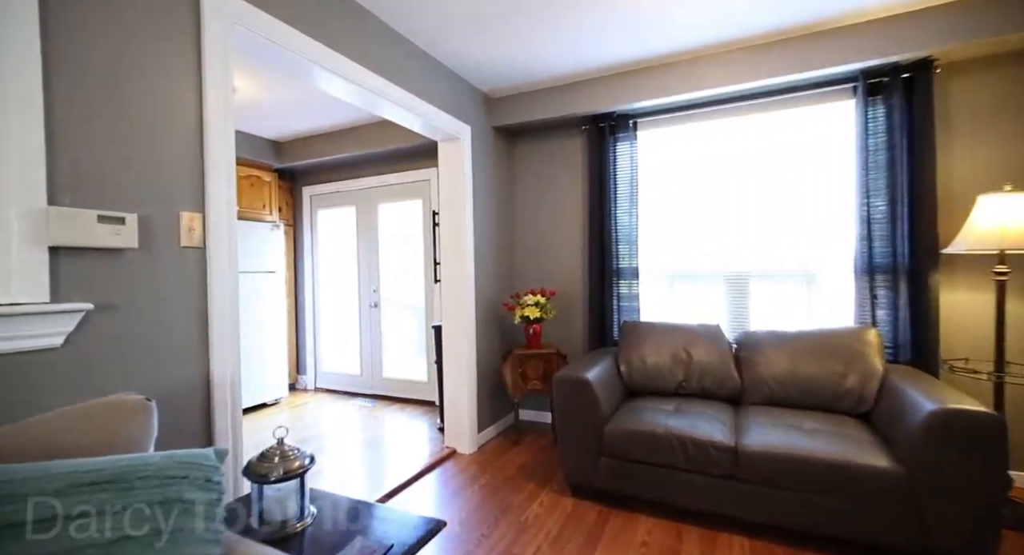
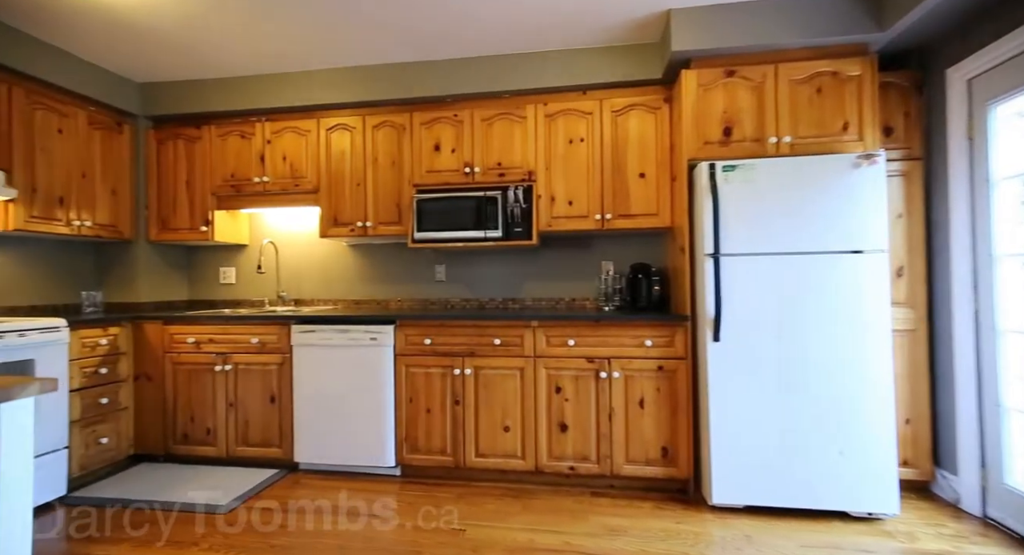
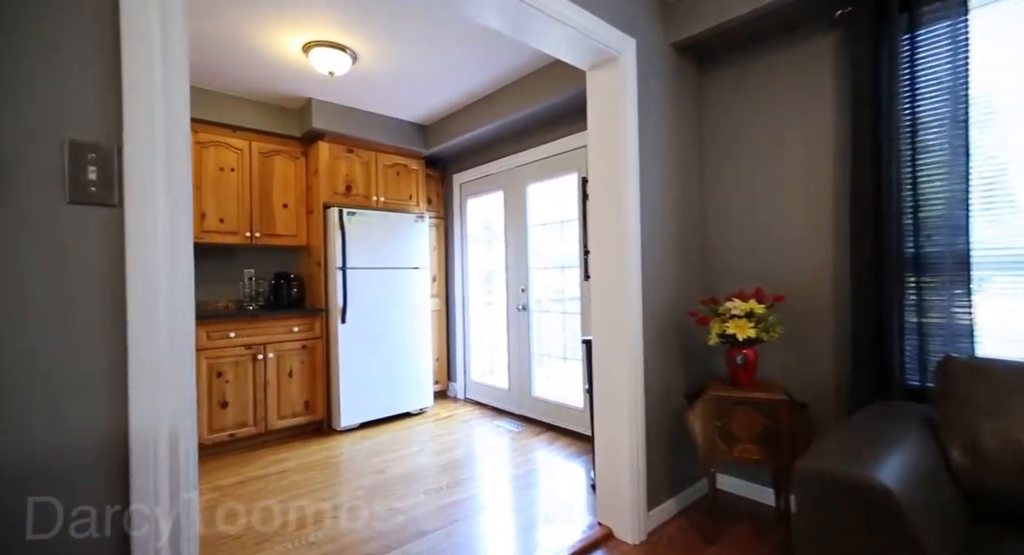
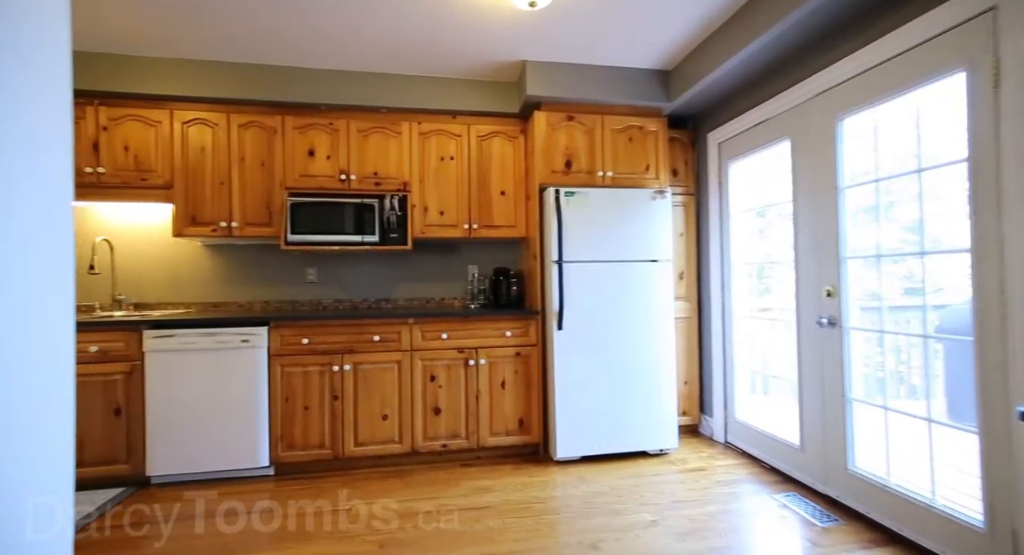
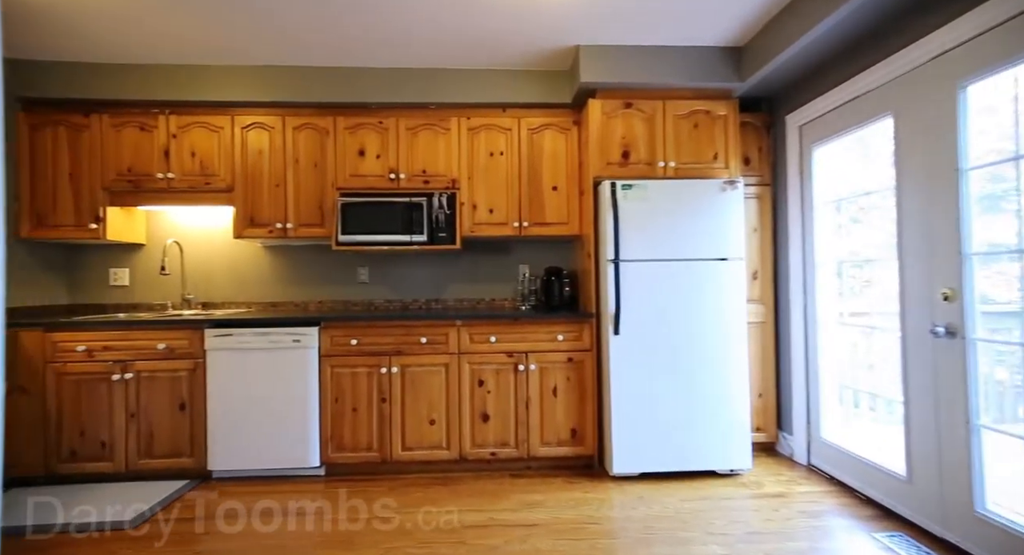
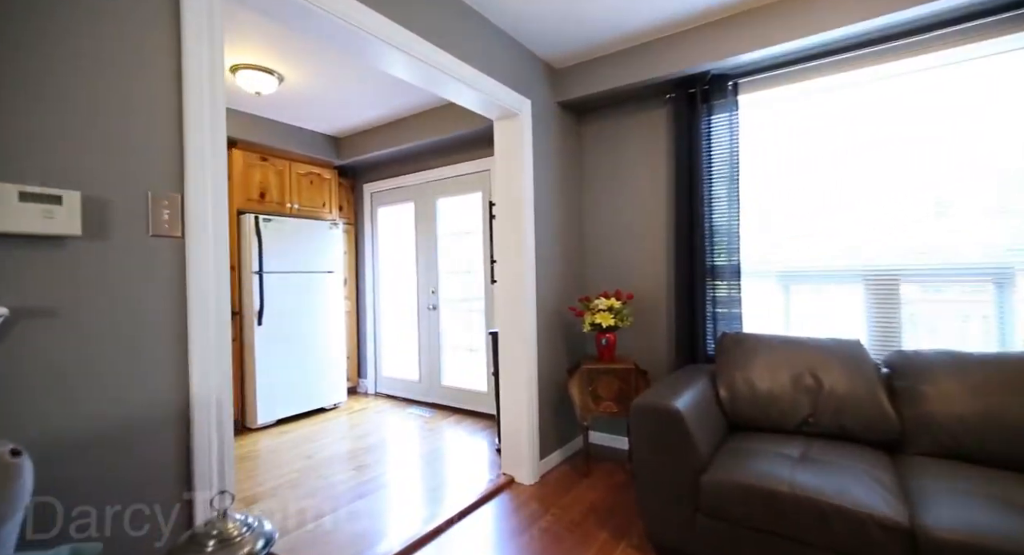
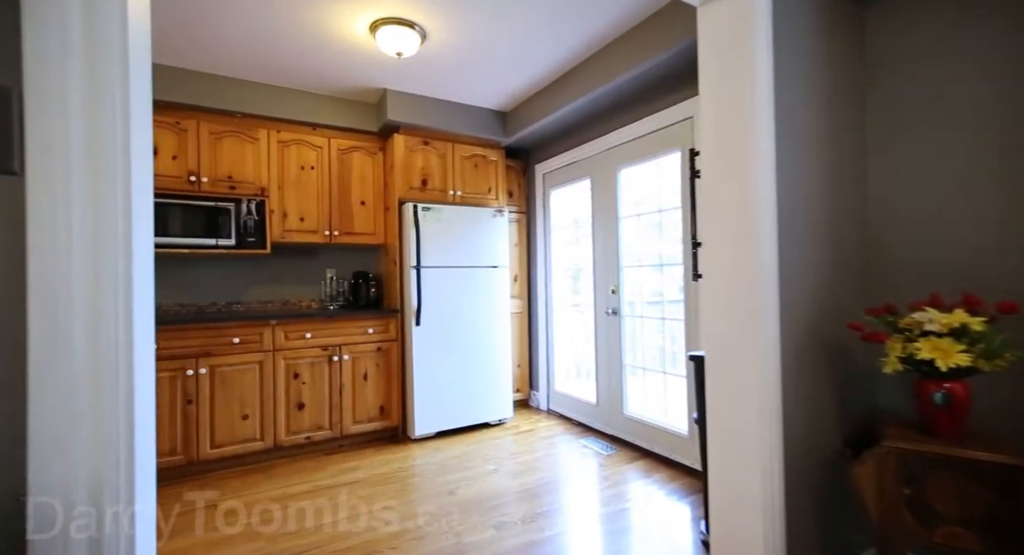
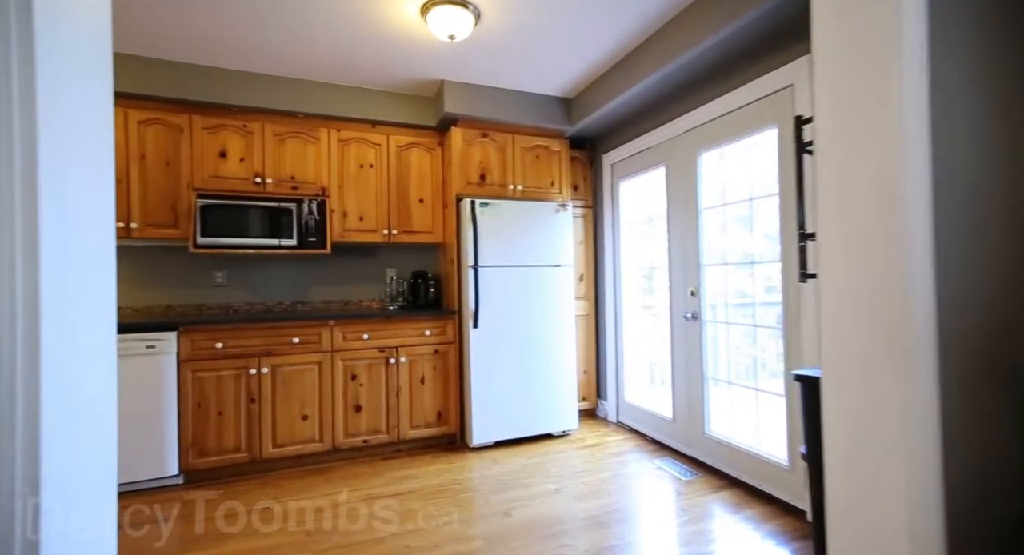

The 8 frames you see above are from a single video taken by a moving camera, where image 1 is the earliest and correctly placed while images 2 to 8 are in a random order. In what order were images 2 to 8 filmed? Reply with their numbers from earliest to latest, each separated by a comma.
6, 3, 7, 8, 4, 5, 2
